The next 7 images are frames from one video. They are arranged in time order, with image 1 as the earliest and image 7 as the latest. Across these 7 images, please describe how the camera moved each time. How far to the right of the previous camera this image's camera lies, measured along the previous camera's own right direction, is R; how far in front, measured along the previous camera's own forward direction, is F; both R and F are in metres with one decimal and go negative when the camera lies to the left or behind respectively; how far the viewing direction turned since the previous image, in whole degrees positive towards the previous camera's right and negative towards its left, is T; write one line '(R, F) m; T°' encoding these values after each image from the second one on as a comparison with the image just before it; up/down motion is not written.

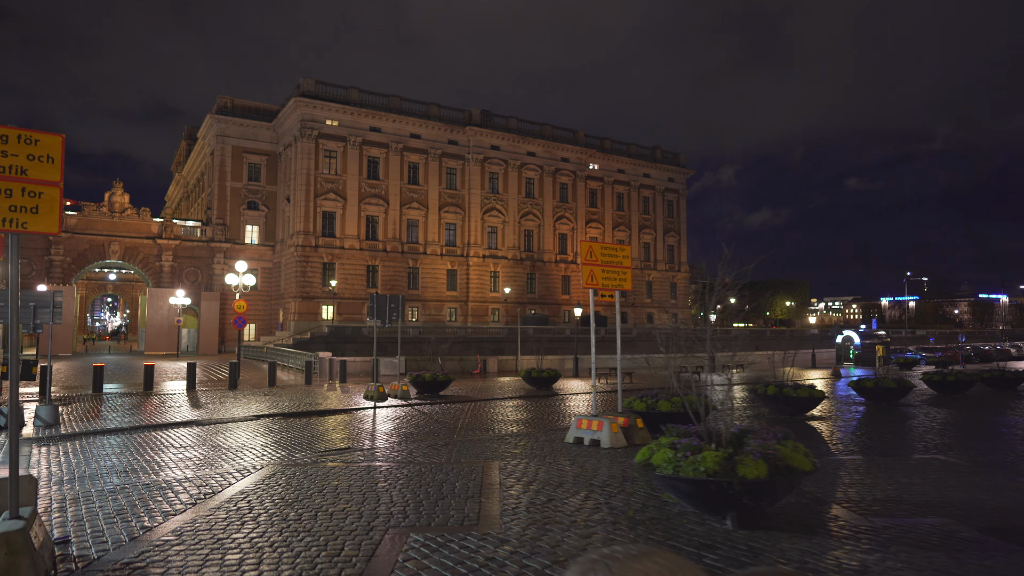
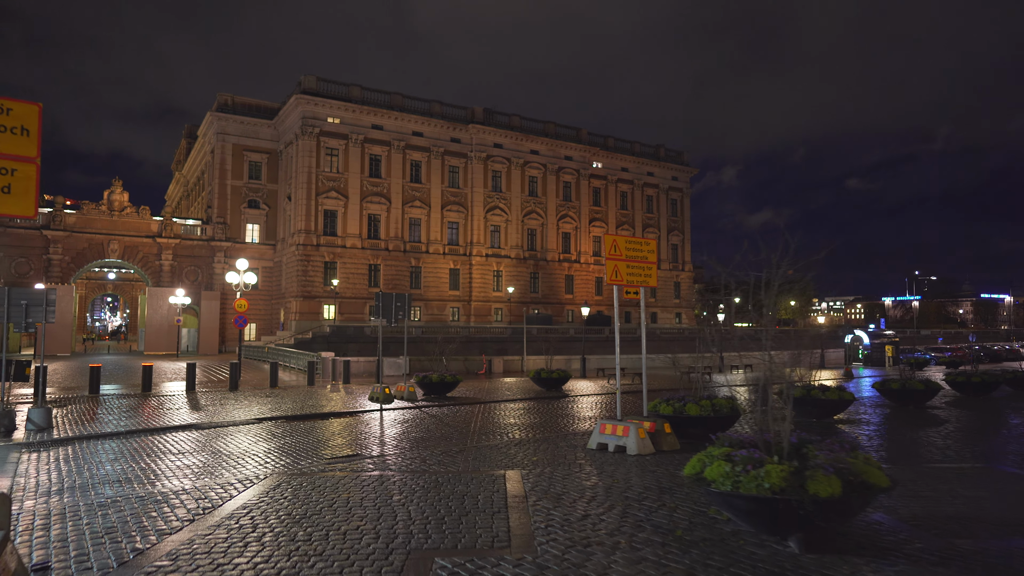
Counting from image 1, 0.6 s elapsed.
(-0.2, +0.6) m; 0°
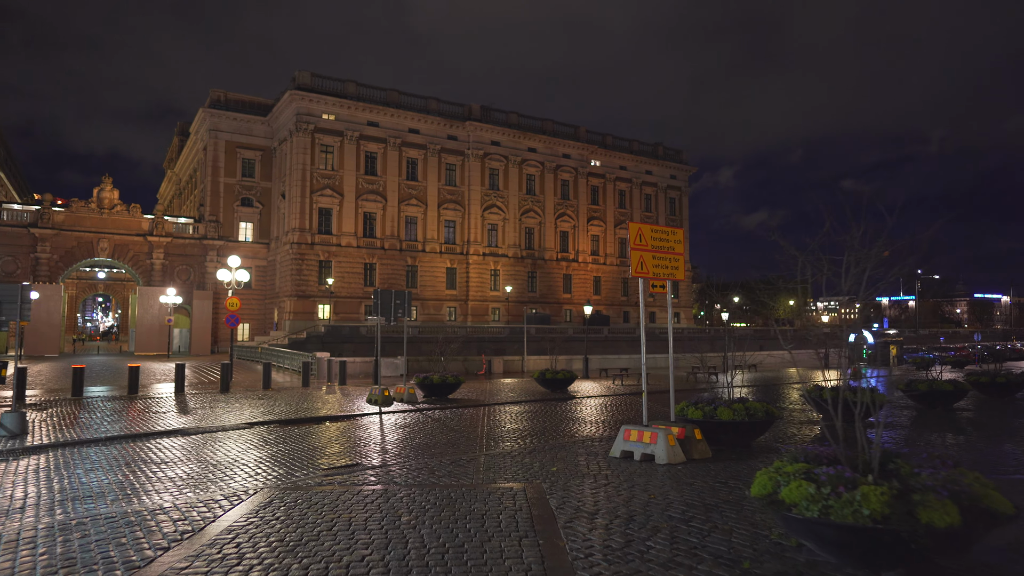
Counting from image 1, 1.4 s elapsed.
(-0.2, +0.8) m; 0°
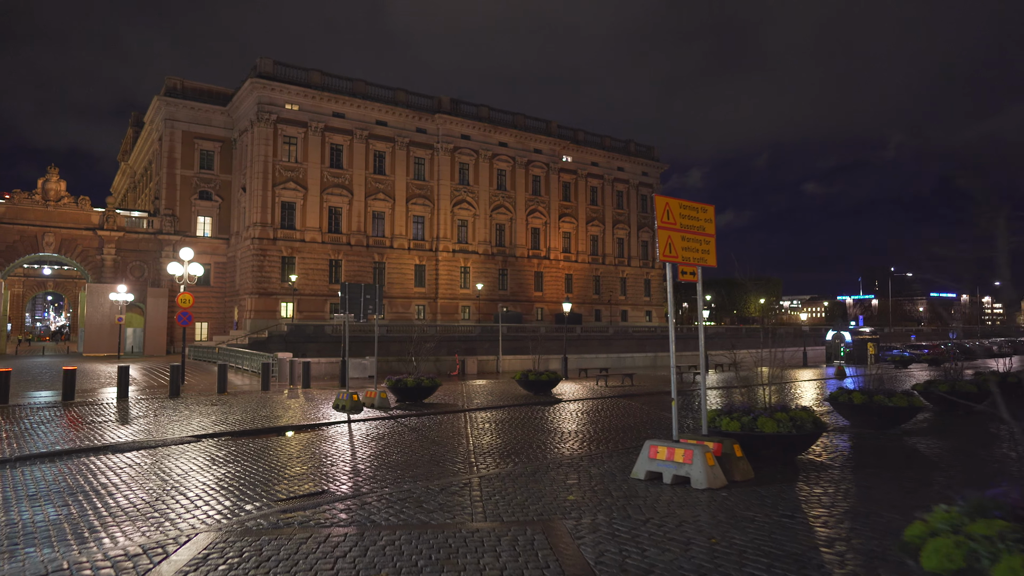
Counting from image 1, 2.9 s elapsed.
(-0.4, +1.5) m; +3°
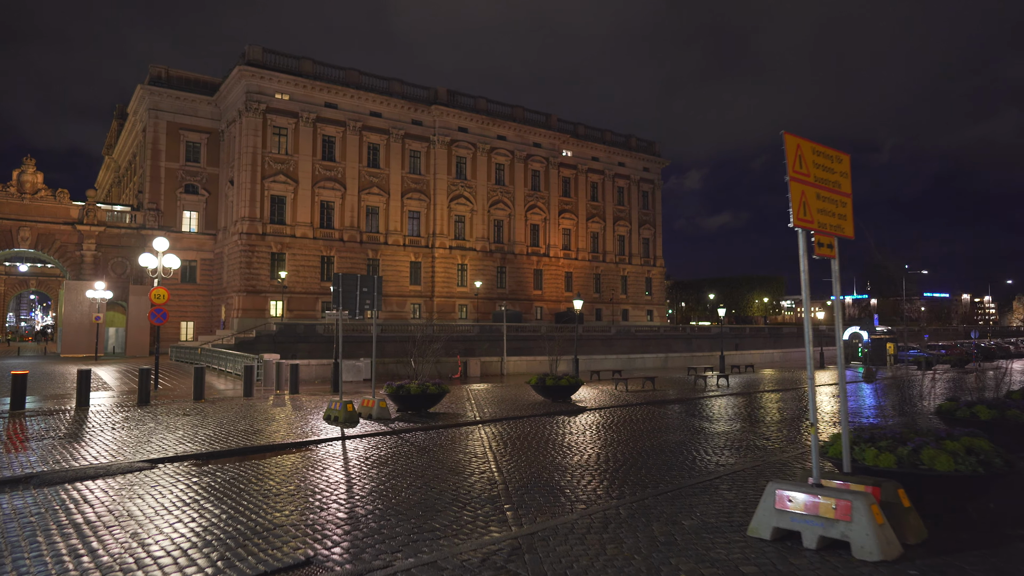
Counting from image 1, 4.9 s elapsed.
(-0.5, +2.1) m; +1°
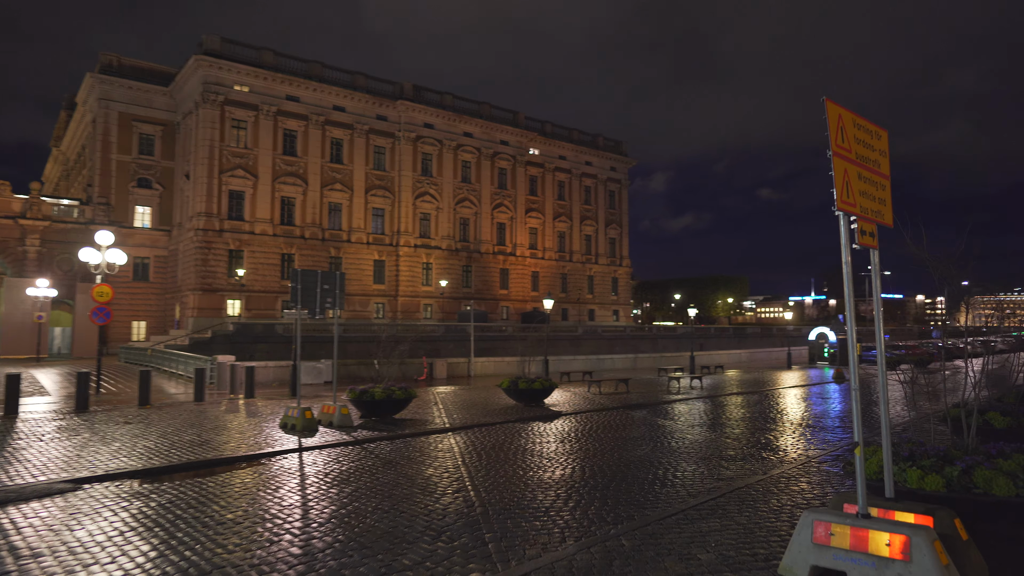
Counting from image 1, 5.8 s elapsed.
(-0.2, +0.9) m; +3°
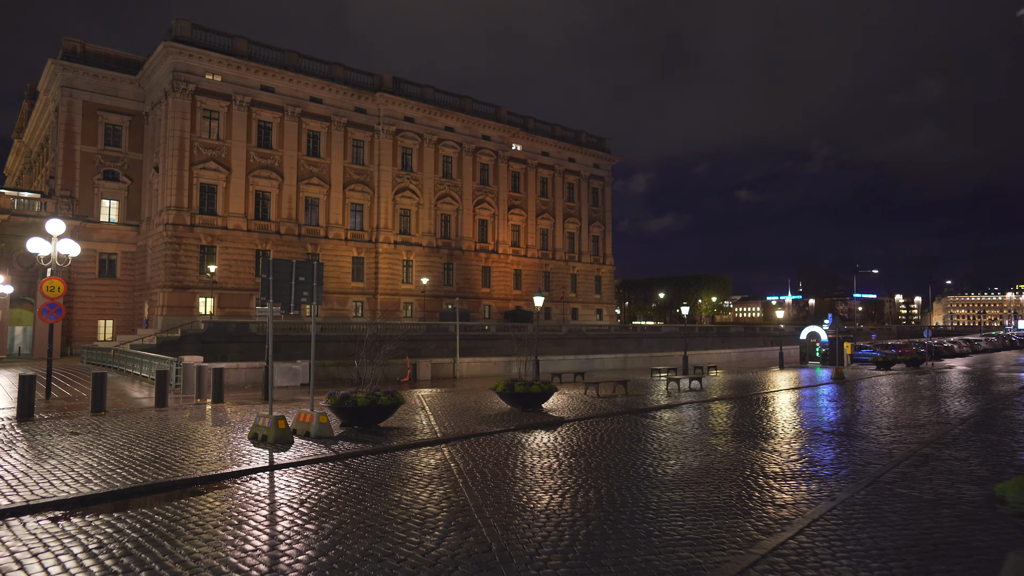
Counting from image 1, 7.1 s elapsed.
(-0.4, +1.4) m; +2°
